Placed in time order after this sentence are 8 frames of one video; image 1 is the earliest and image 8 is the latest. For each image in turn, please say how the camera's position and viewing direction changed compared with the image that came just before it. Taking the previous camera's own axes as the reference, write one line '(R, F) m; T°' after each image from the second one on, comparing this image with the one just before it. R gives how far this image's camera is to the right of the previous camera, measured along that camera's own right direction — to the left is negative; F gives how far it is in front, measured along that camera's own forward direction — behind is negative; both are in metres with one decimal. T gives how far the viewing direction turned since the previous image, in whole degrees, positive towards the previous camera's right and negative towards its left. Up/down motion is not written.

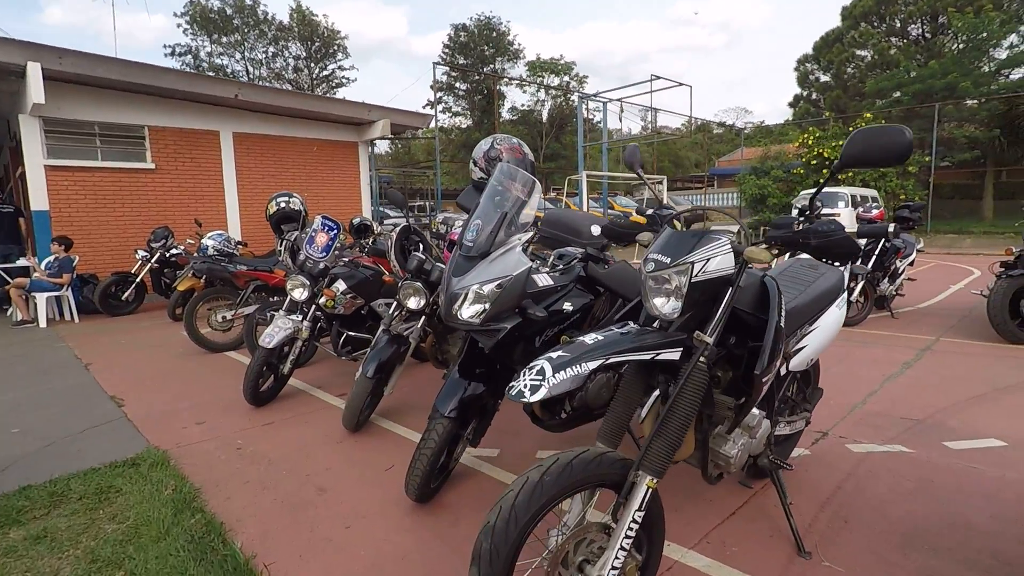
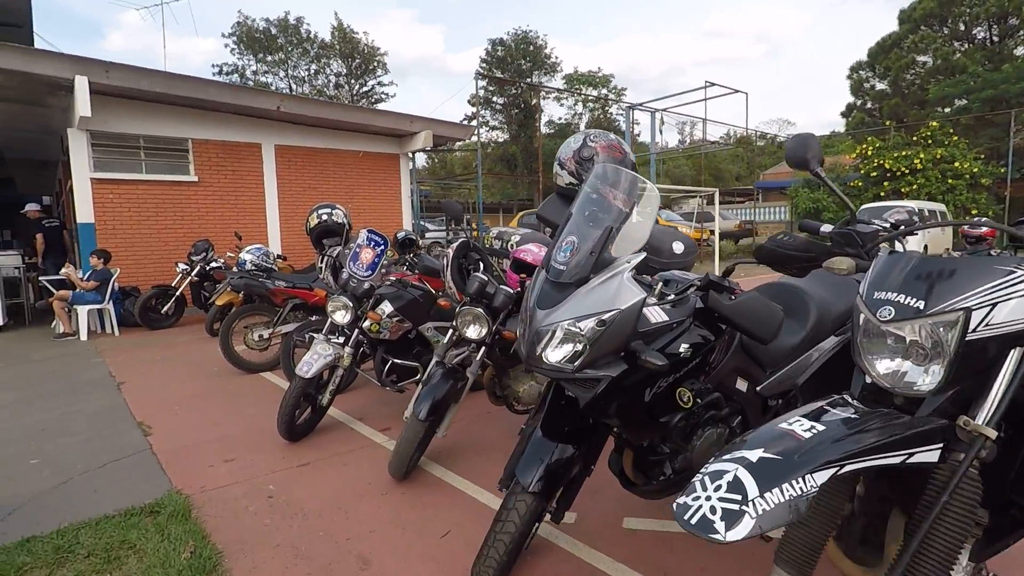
(-0.2, +0.4) m; -3°
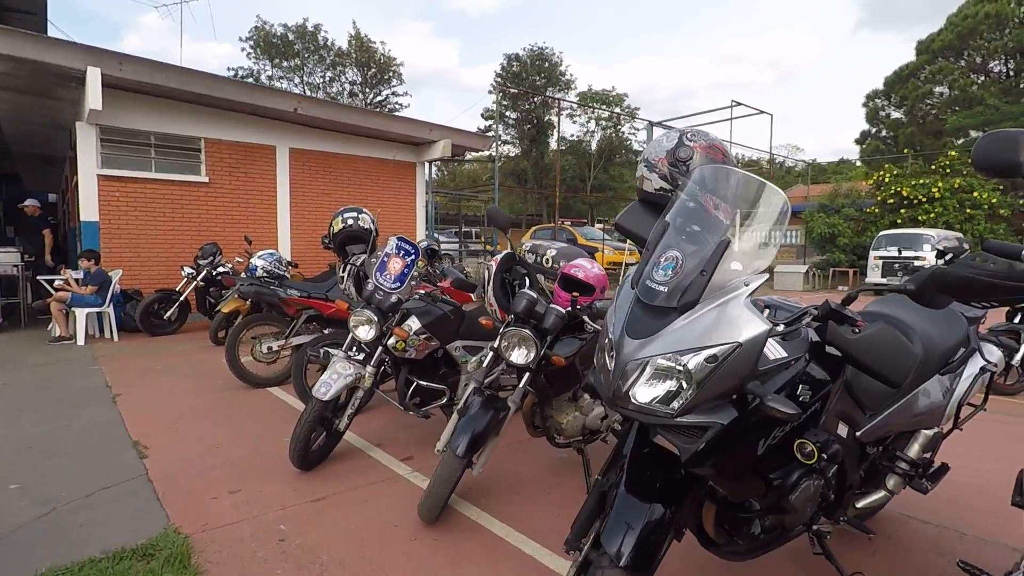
(-0.2, +0.3) m; 0°
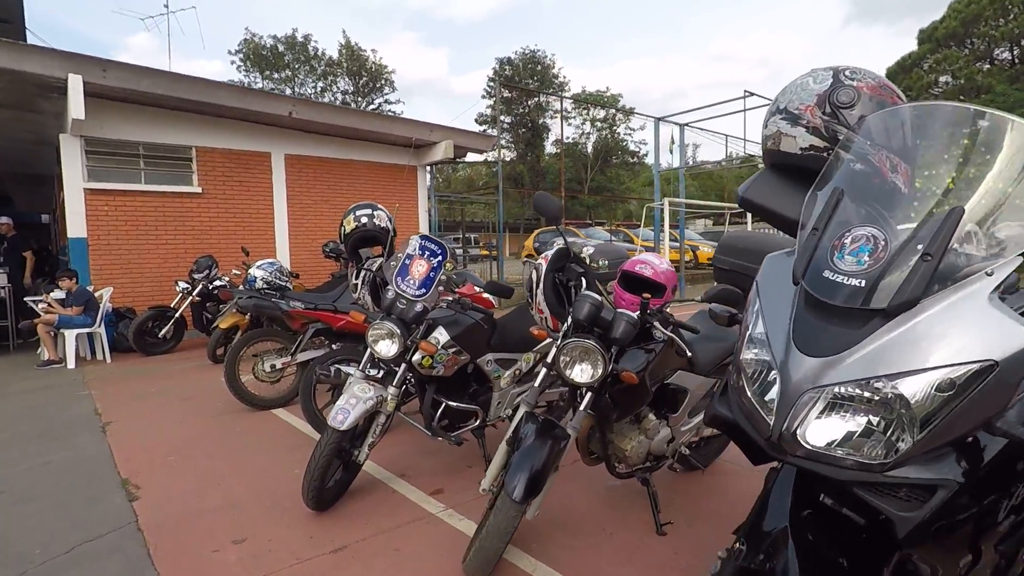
(-0.2, +0.4) m; 0°
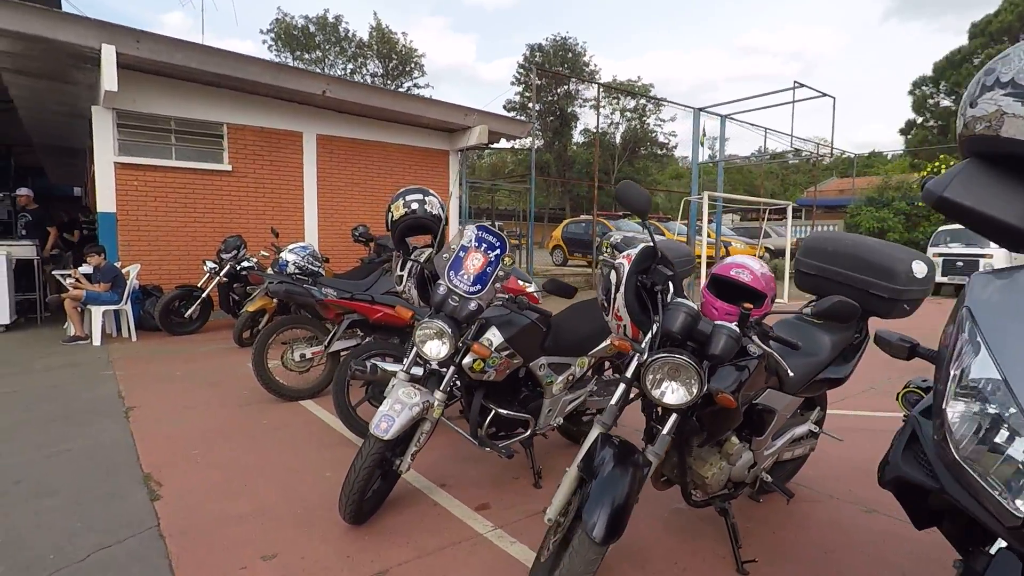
(-0.2, +0.2) m; -2°
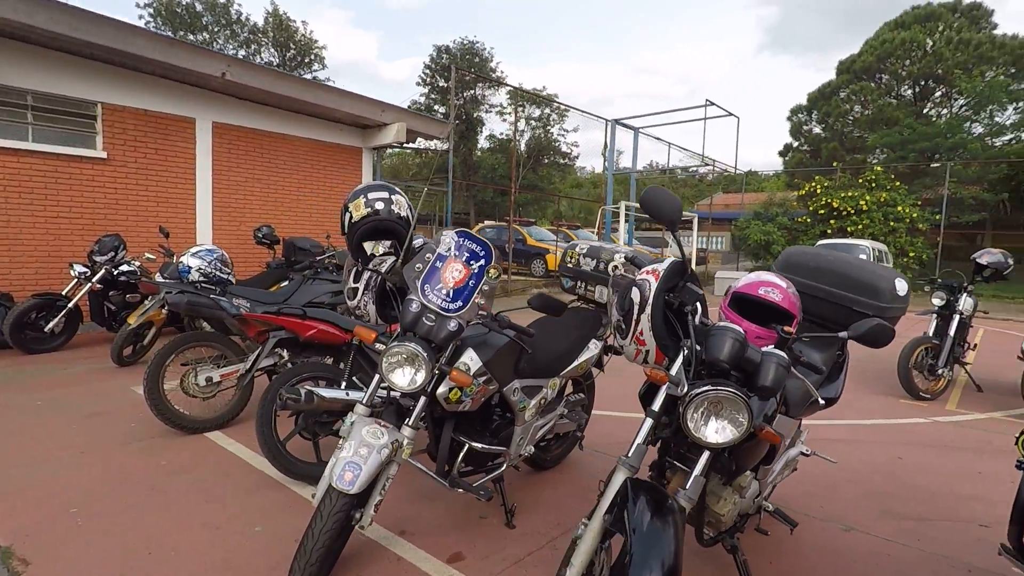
(-0.3, +0.3) m; +10°
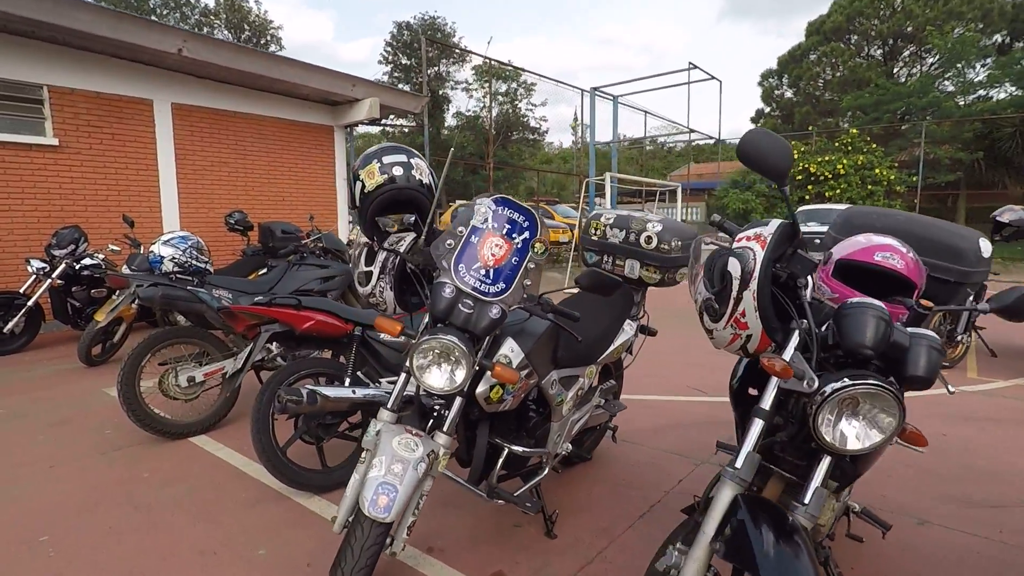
(-0.2, +0.3) m; +2°
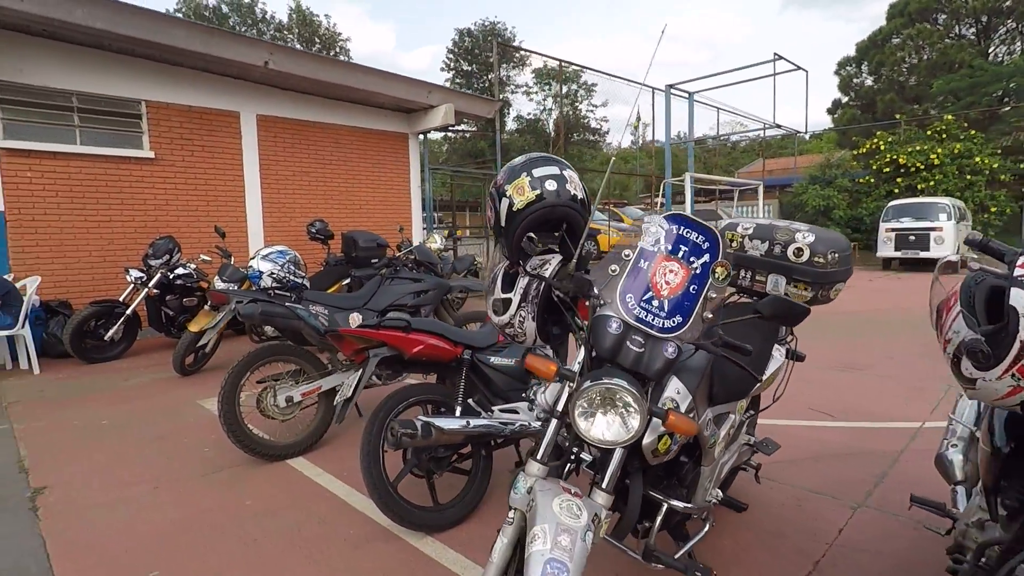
(-0.2, +0.2) m; -6°
